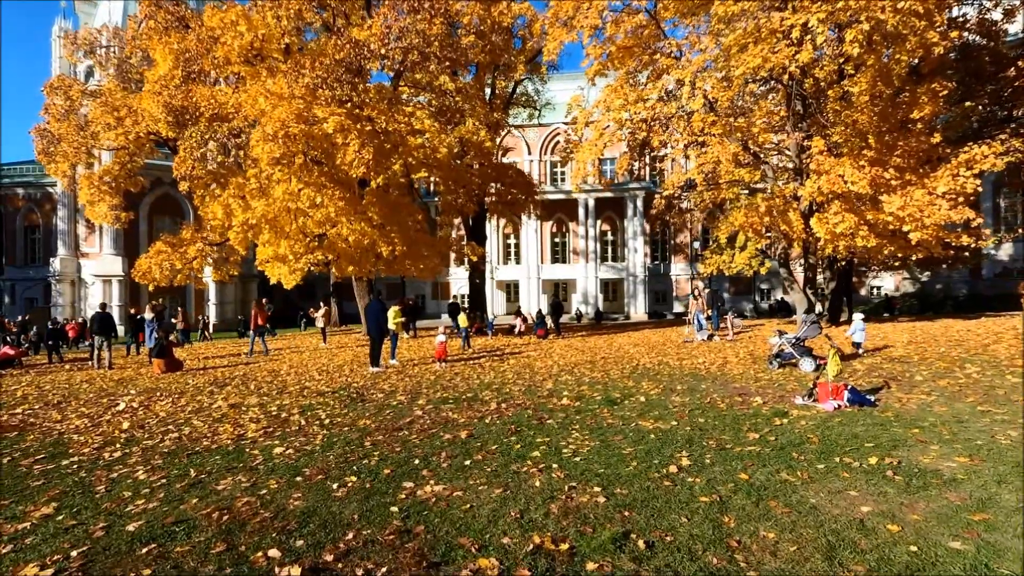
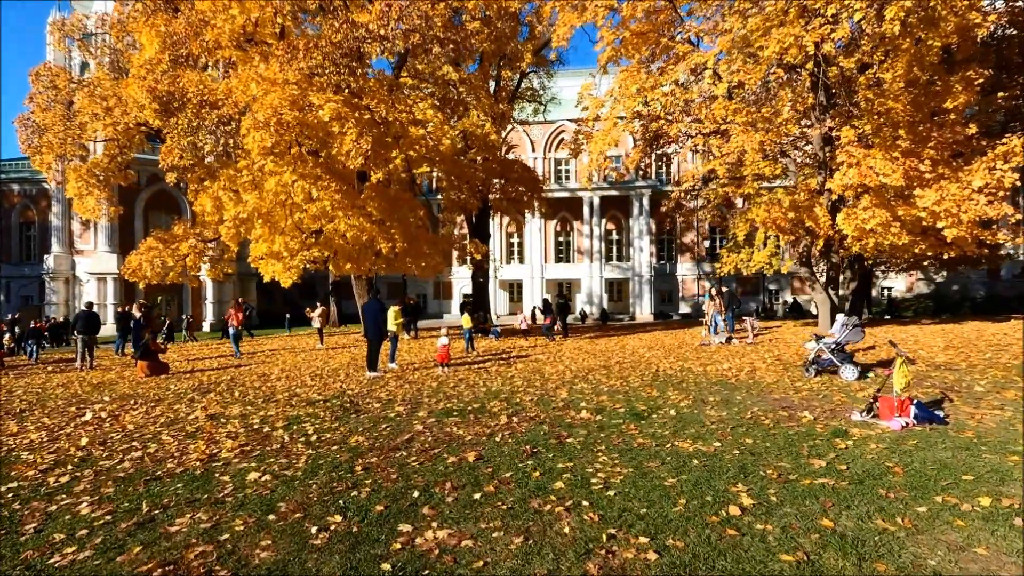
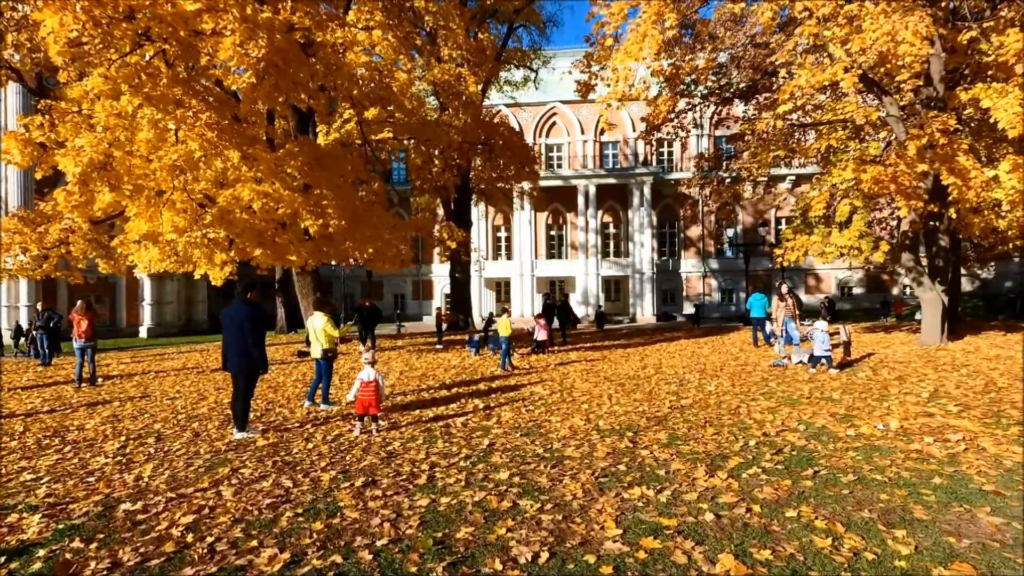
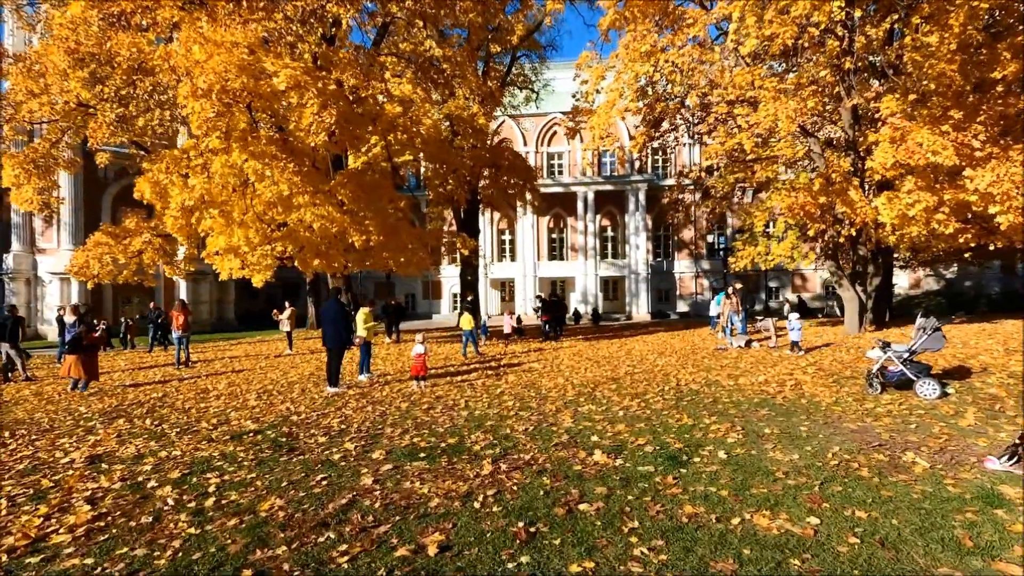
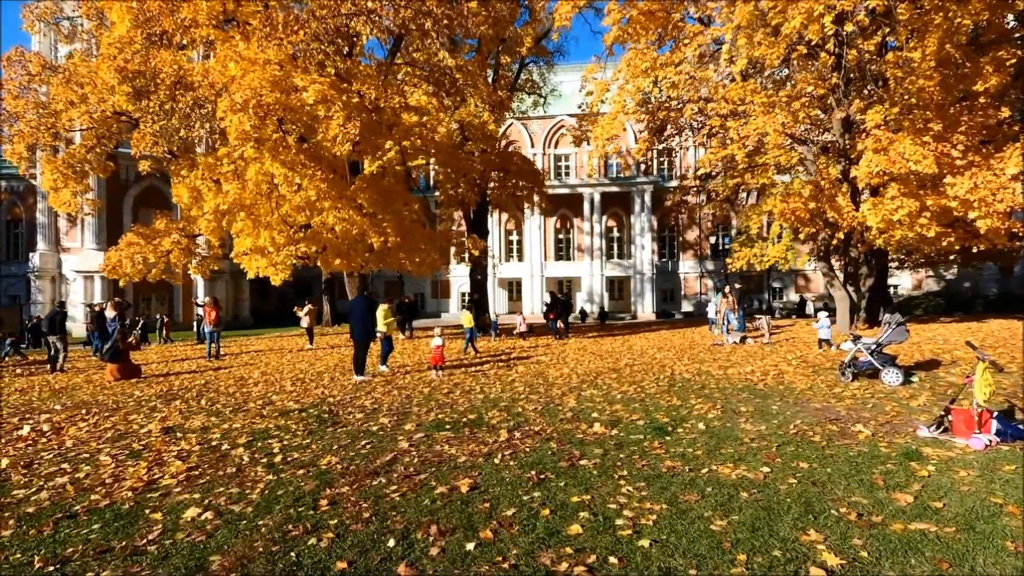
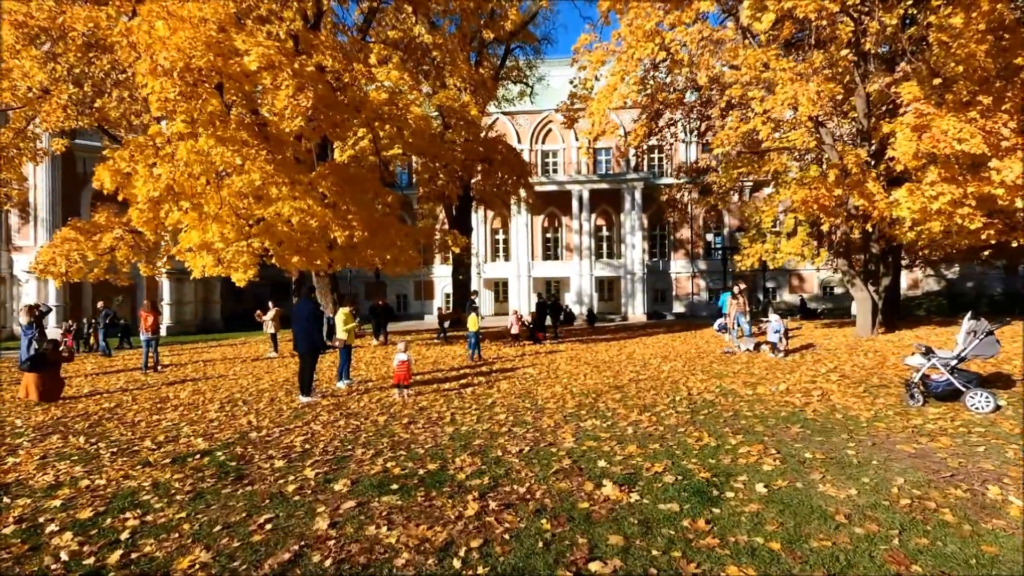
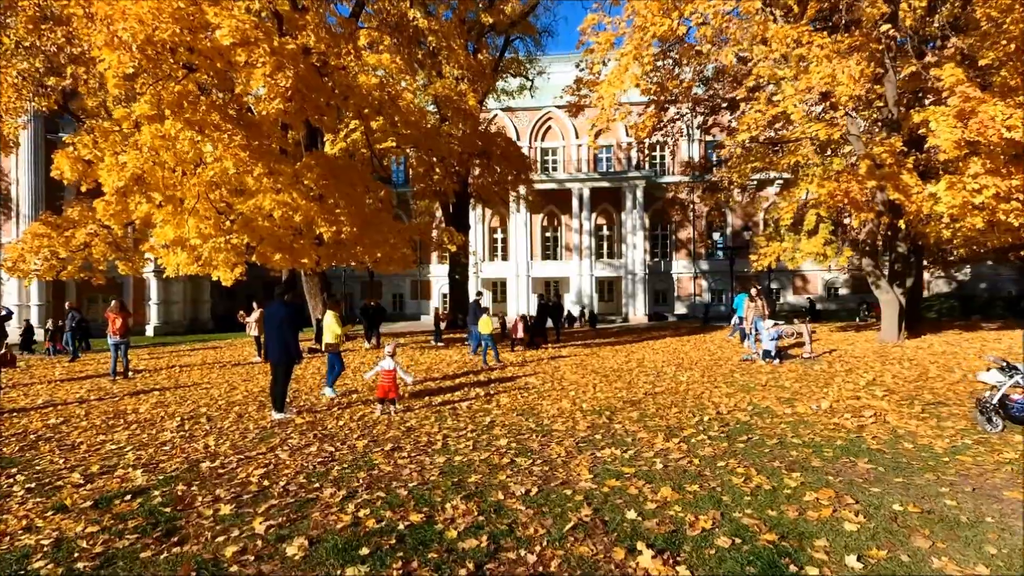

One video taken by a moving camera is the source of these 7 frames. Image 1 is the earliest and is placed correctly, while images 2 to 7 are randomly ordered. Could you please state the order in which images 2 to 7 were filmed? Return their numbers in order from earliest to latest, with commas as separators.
2, 5, 4, 6, 7, 3
